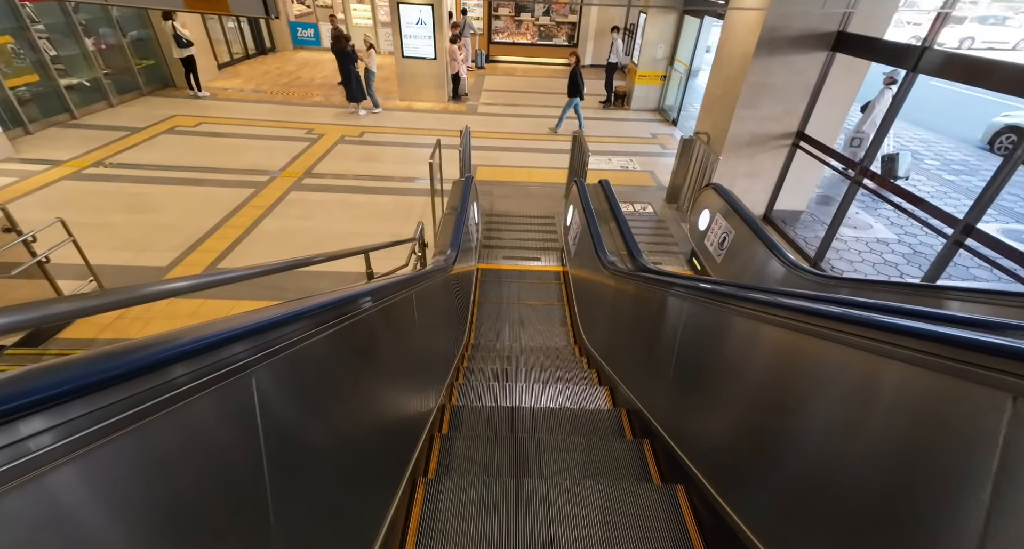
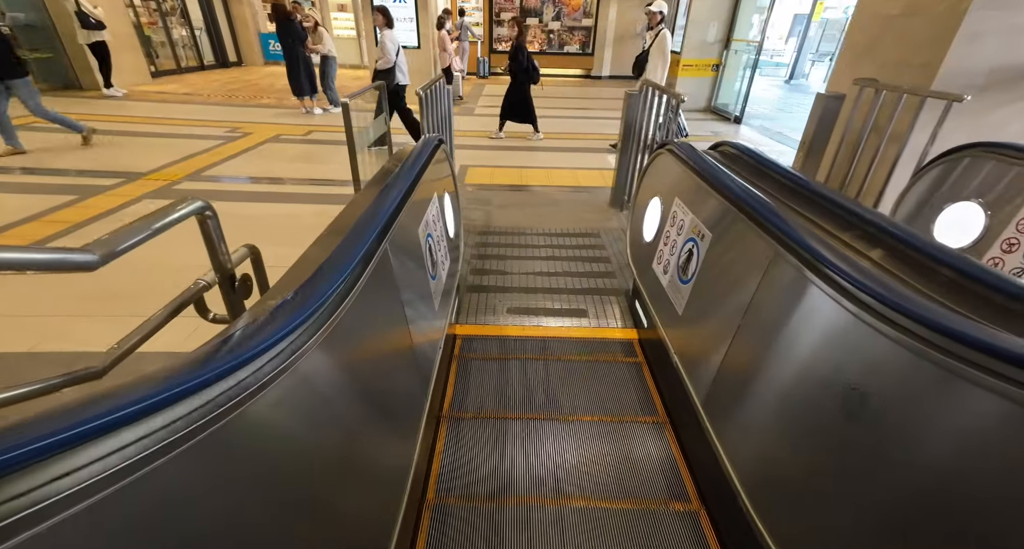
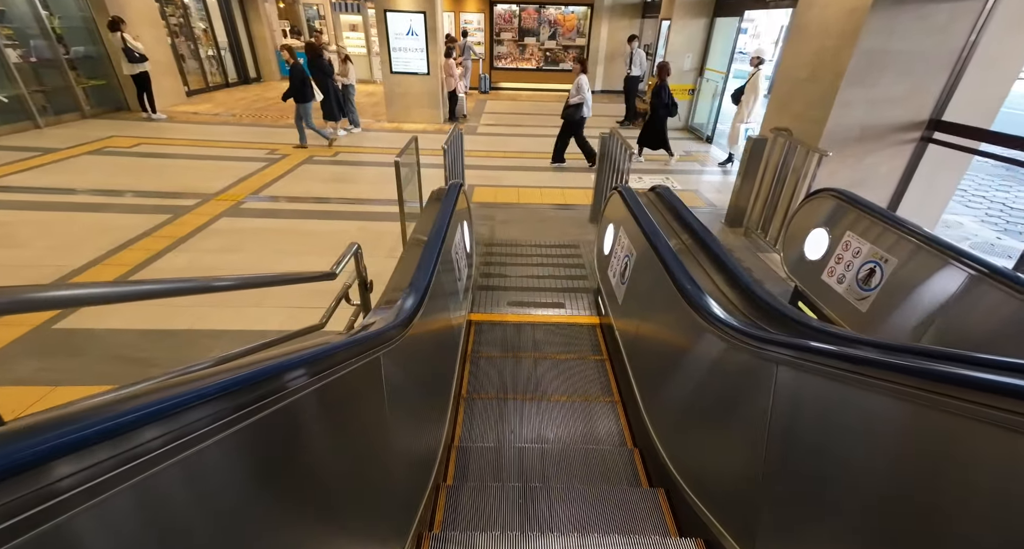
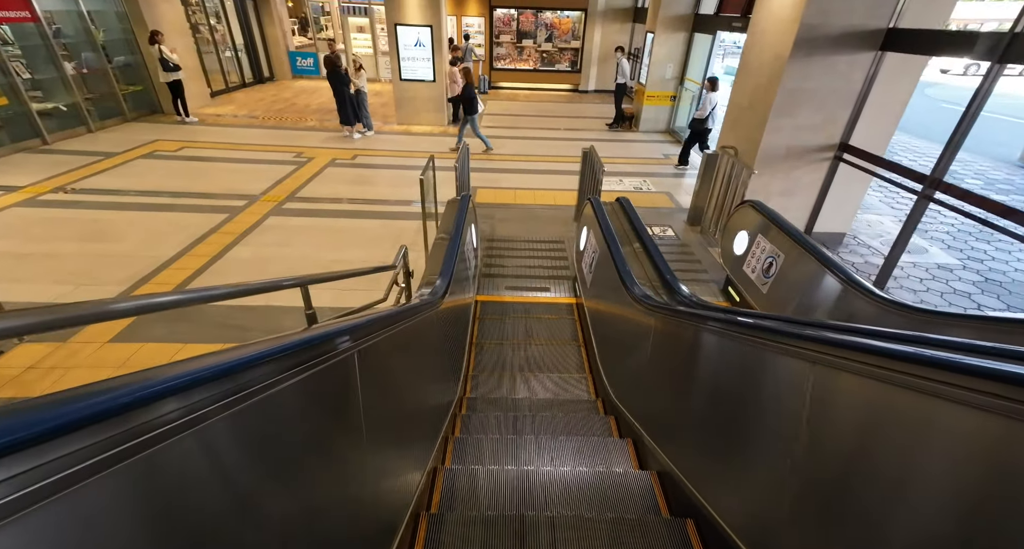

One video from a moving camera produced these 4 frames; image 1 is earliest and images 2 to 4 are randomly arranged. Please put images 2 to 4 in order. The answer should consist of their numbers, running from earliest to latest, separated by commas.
4, 3, 2
